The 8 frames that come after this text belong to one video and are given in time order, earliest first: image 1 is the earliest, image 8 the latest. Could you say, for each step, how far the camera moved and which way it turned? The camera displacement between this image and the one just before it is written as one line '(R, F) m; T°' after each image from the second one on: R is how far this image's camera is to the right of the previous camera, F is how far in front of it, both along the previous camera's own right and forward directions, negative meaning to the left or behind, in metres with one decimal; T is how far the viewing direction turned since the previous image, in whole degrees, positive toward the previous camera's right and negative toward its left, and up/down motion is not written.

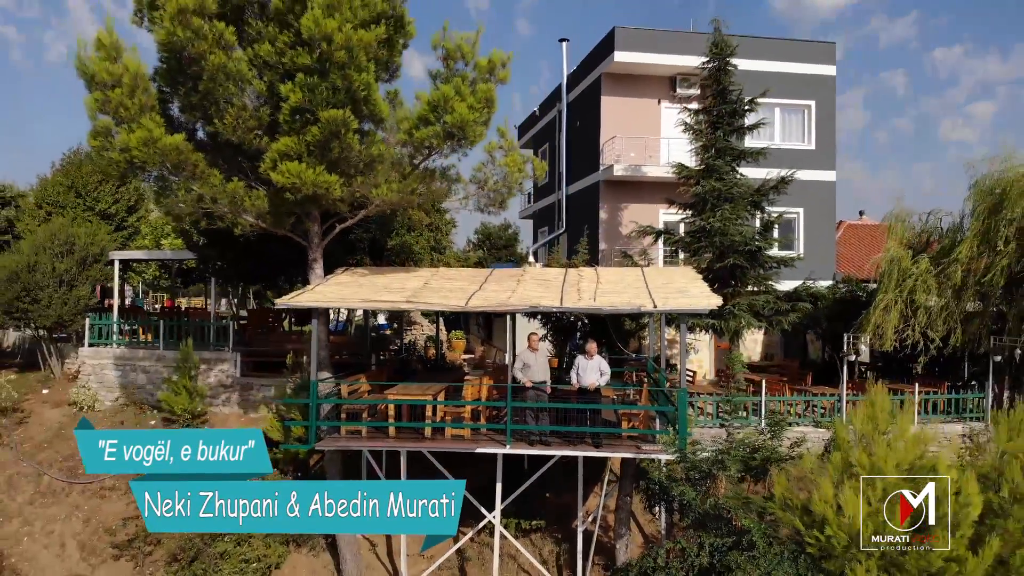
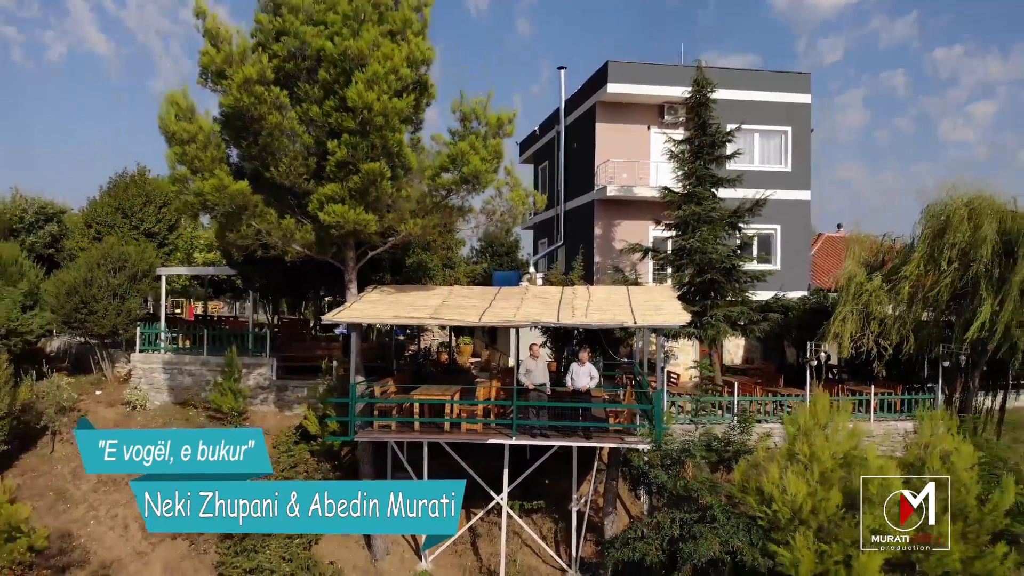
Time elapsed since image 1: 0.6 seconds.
(0.0, -1.3) m; 0°
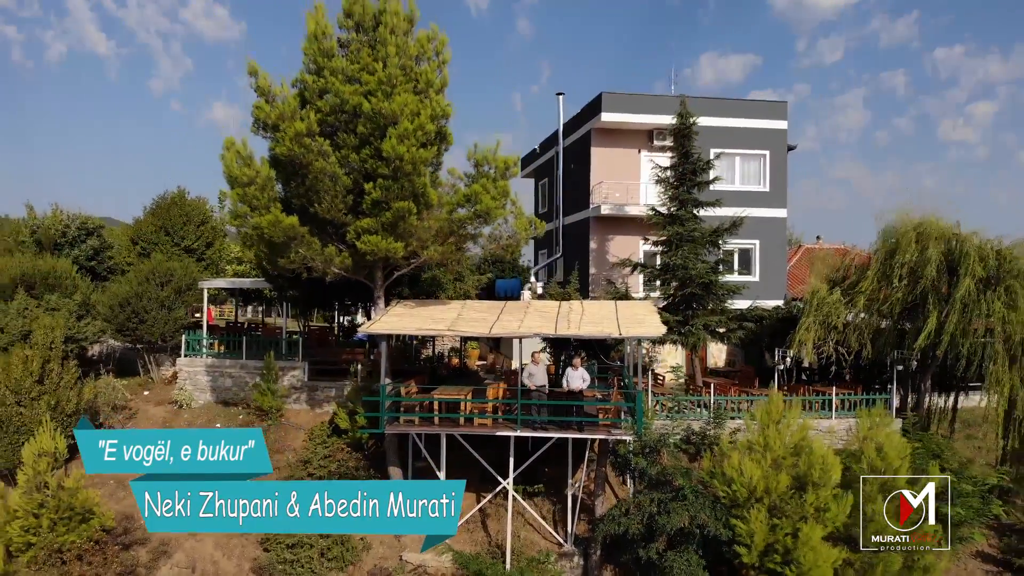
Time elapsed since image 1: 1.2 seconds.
(-0.1, -1.5) m; 0°
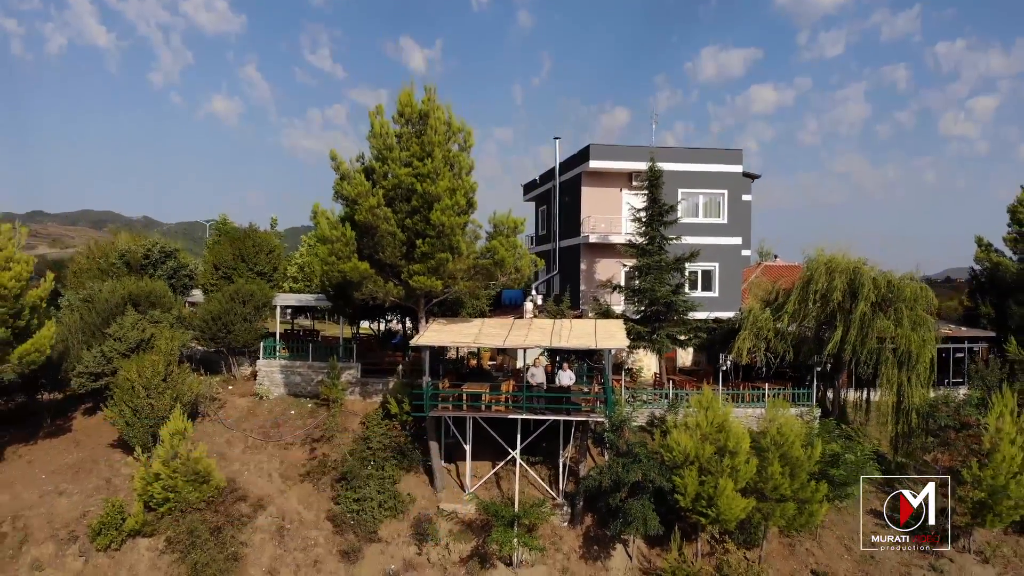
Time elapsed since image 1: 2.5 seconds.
(-0.1, -3.8) m; 0°
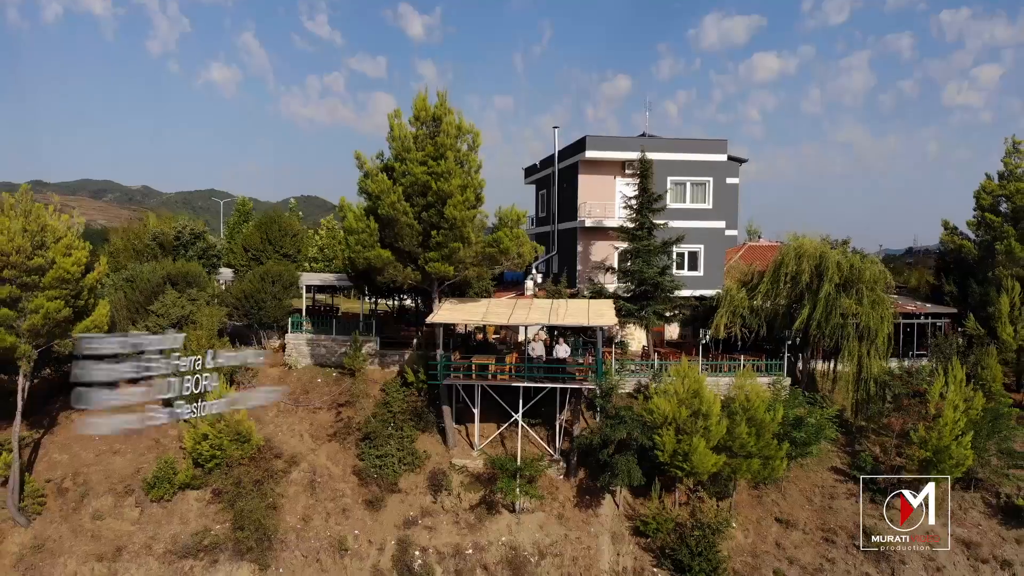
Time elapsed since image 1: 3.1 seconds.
(0.0, -1.9) m; 0°
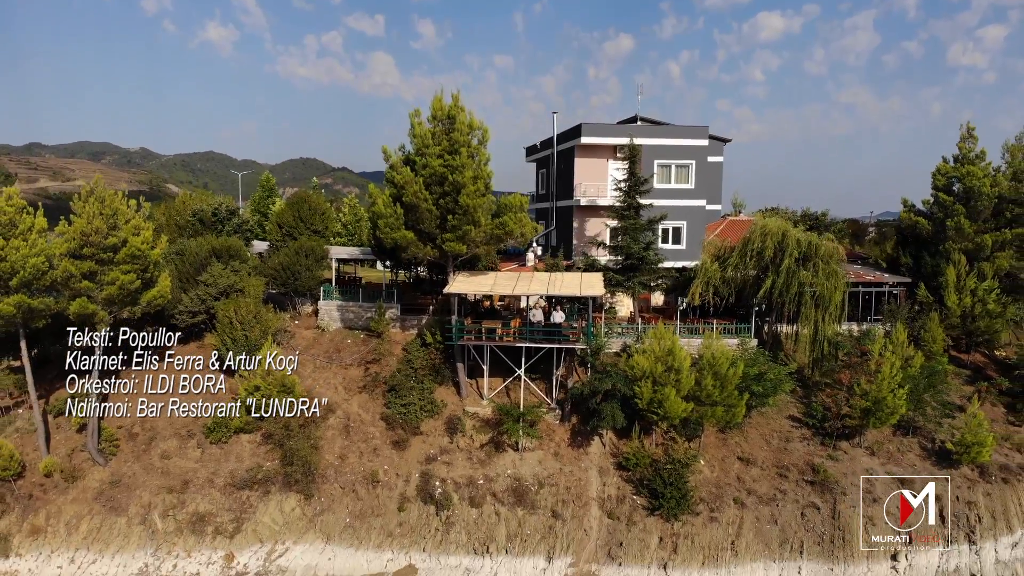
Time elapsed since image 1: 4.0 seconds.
(-0.1, -2.8) m; 0°
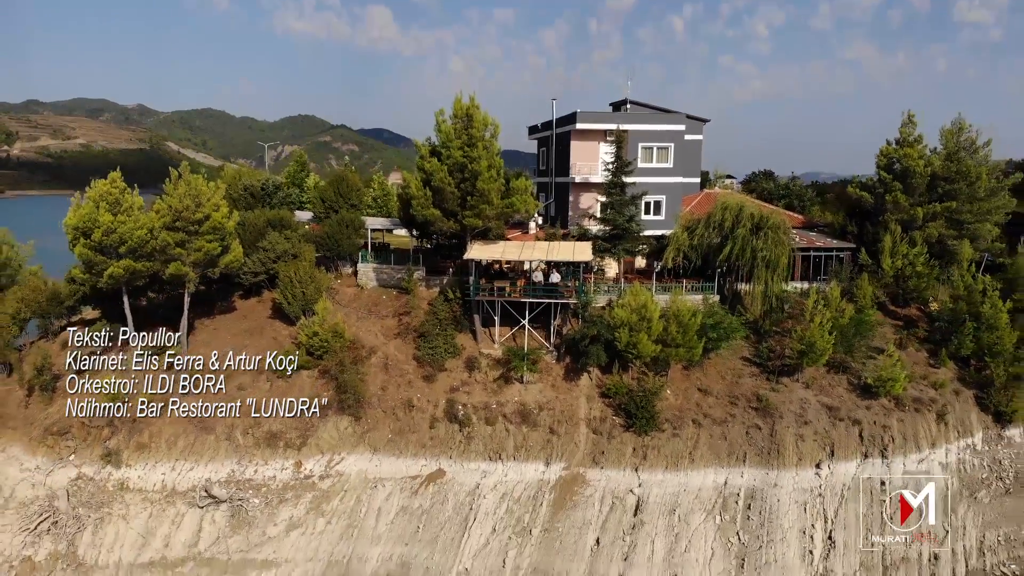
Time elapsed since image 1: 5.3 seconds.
(-0.2, -4.7) m; 0°
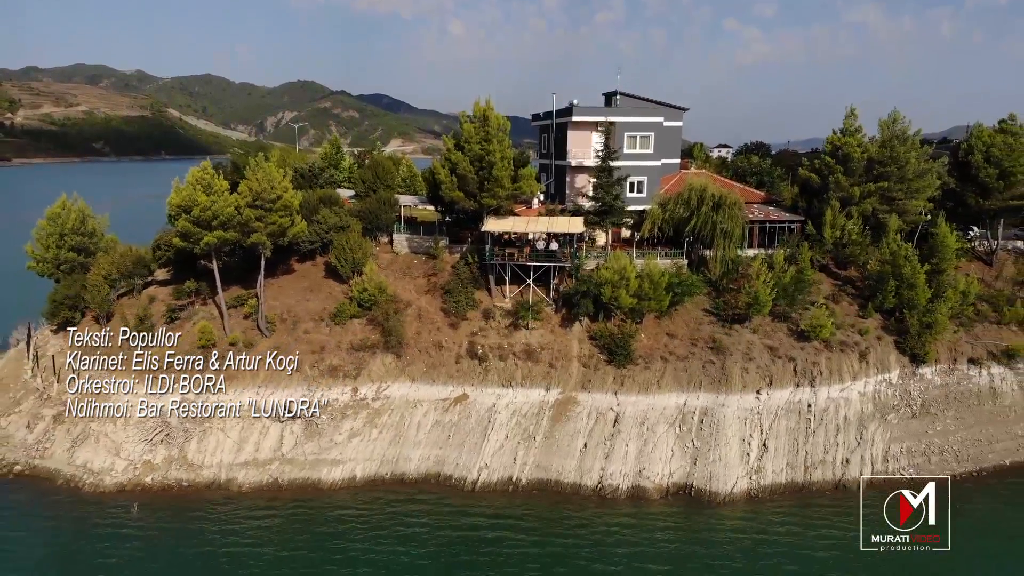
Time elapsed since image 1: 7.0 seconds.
(-0.2, -6.3) m; 0°
